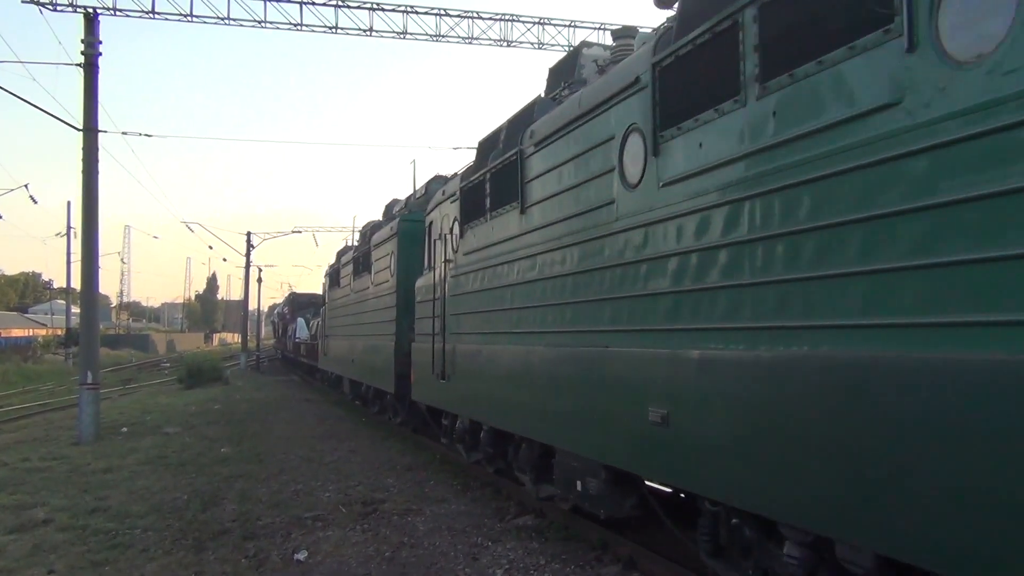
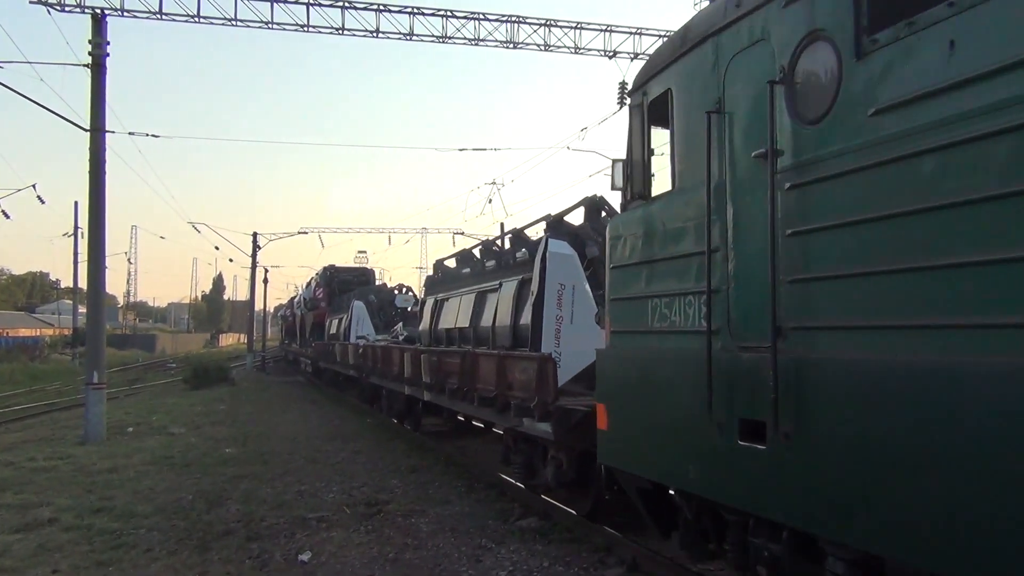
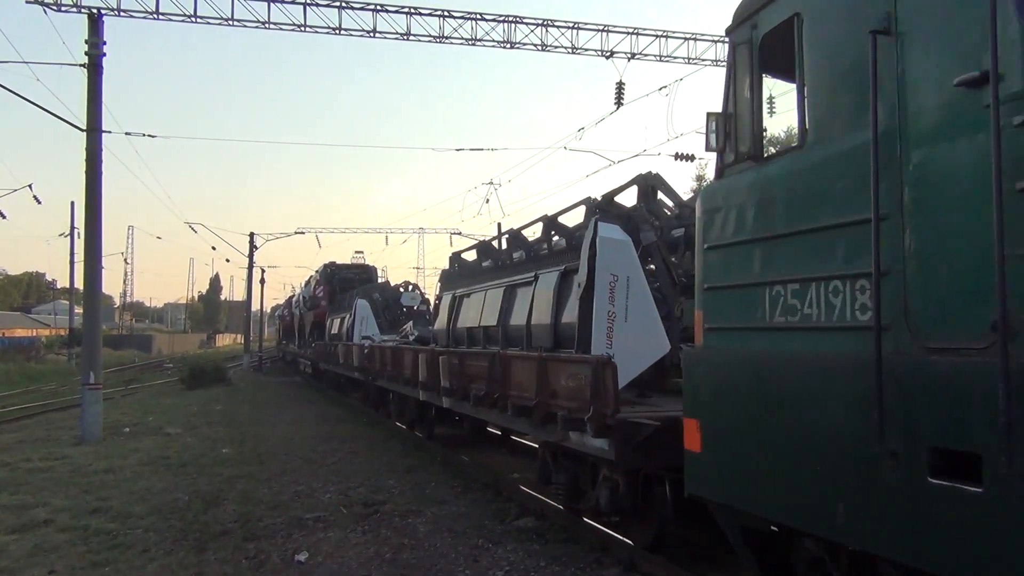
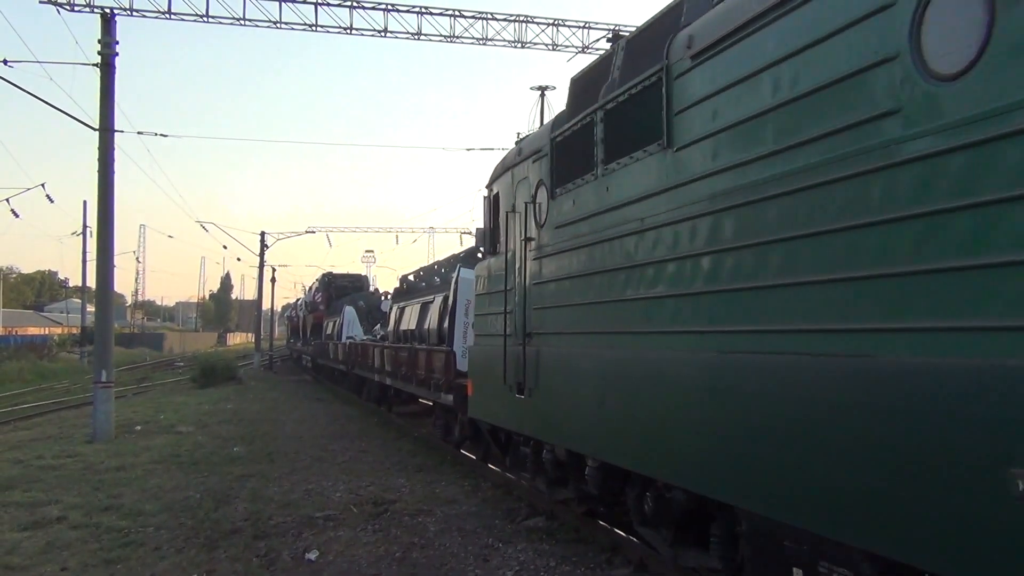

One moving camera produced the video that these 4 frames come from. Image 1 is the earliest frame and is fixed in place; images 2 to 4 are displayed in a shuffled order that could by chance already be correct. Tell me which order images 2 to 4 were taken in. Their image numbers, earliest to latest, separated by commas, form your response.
4, 2, 3
